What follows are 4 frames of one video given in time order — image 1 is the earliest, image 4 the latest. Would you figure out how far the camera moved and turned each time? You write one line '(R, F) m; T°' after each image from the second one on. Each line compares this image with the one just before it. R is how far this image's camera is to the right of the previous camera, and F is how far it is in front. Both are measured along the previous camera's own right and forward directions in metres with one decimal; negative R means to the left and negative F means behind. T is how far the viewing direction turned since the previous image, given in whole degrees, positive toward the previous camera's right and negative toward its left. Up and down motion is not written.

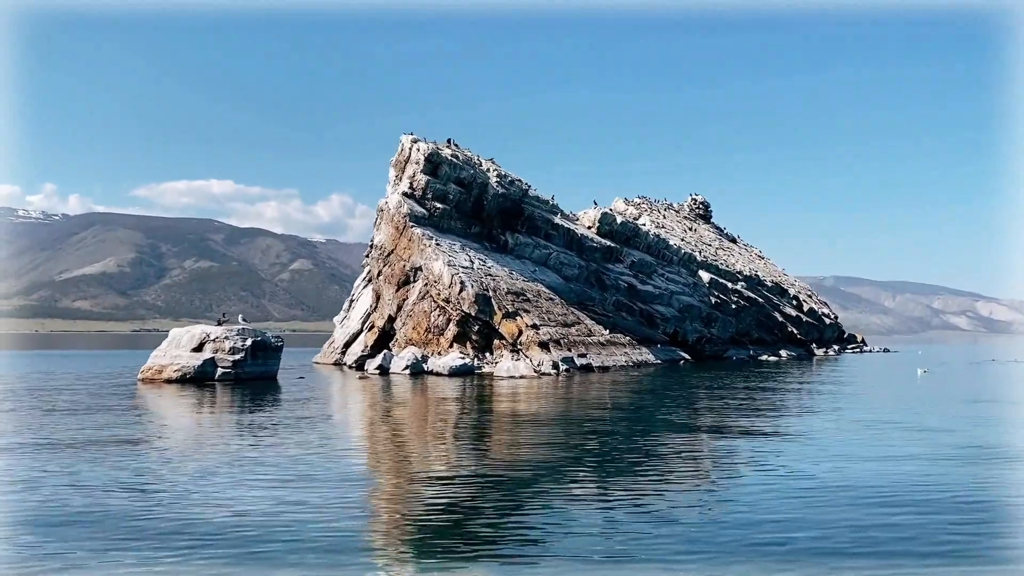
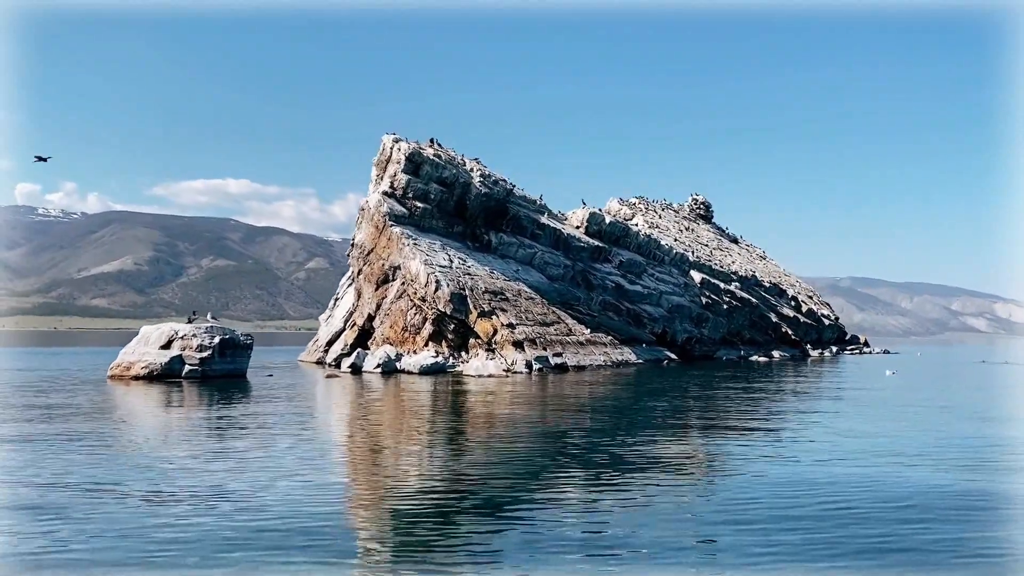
(+2.0, -0.1) m; -1°
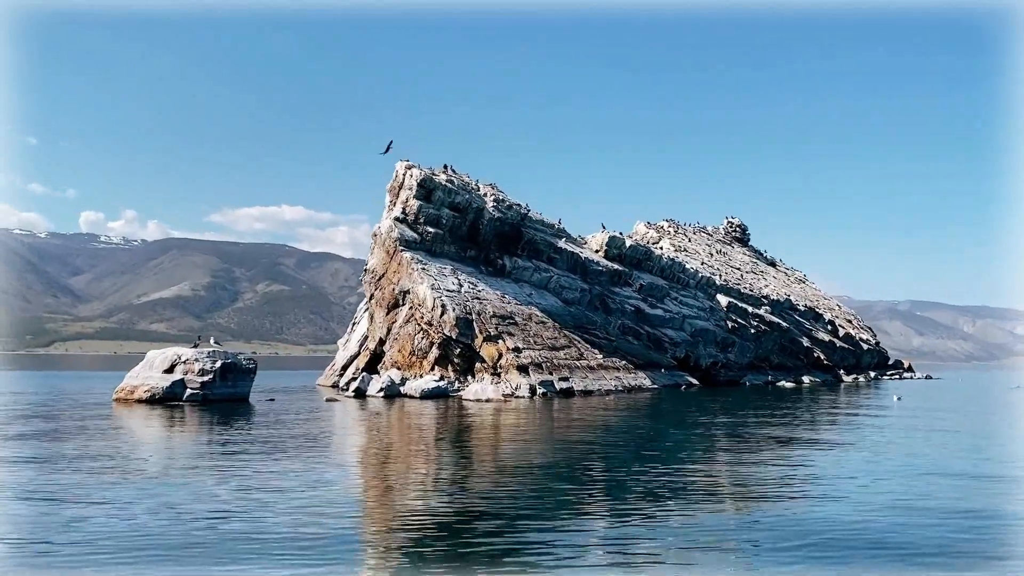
(+2.3, +0.1) m; -3°
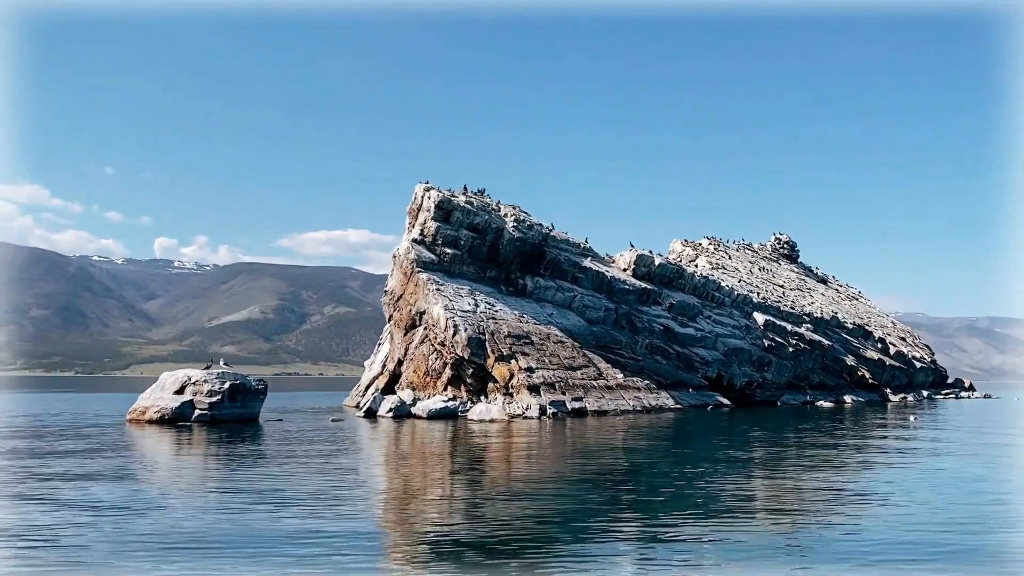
(+2.6, +0.2) m; -4°
